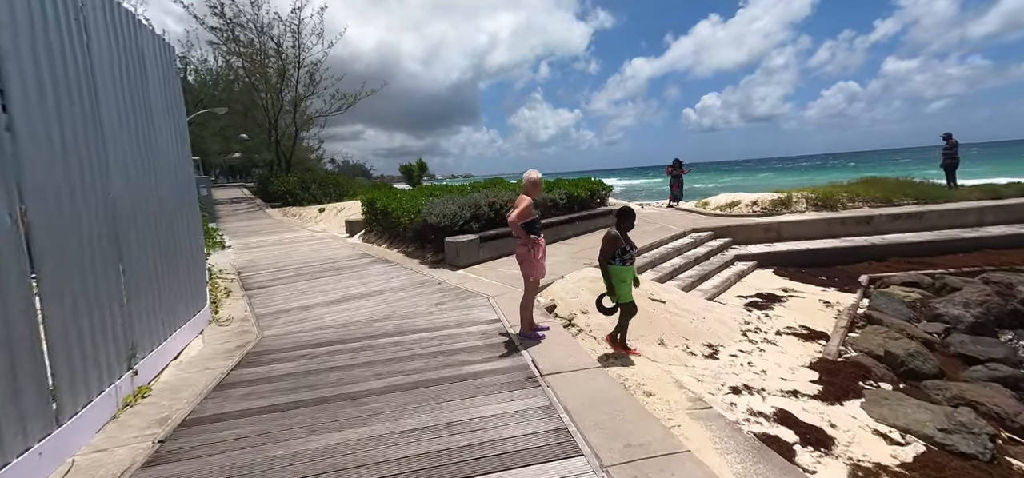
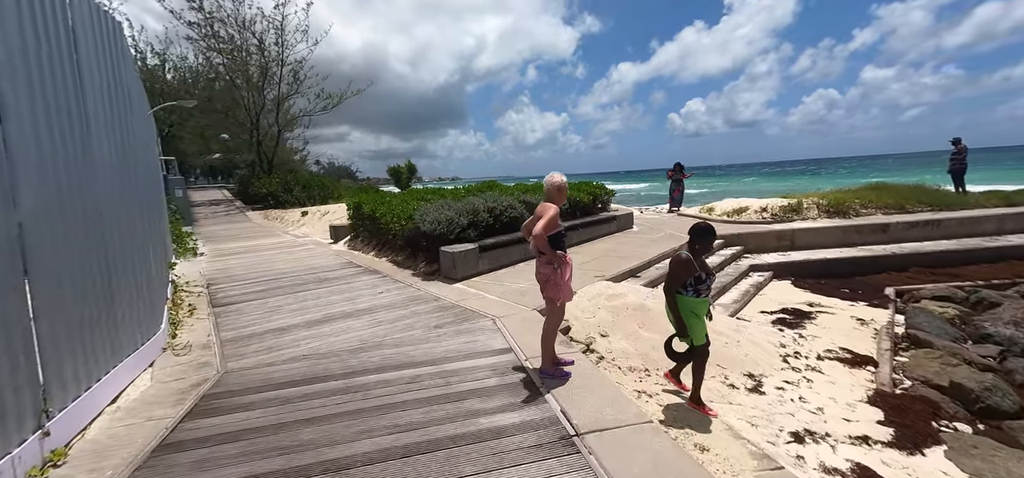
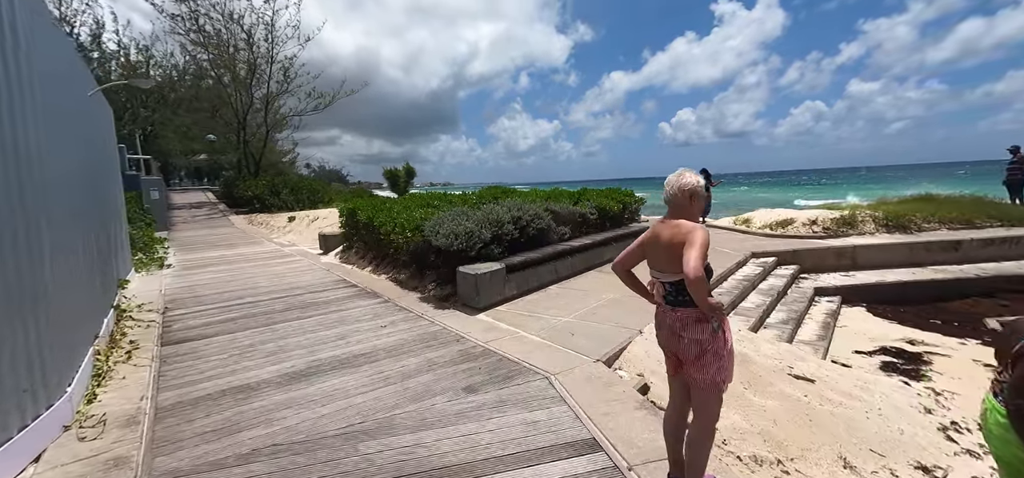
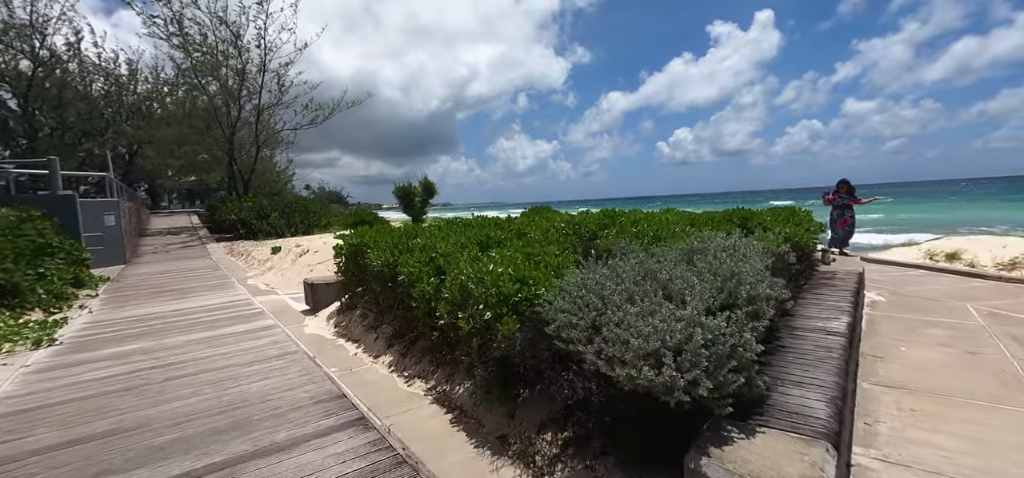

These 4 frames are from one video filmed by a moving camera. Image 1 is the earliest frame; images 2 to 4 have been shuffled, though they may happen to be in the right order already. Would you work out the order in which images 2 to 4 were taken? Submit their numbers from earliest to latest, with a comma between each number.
2, 3, 4
